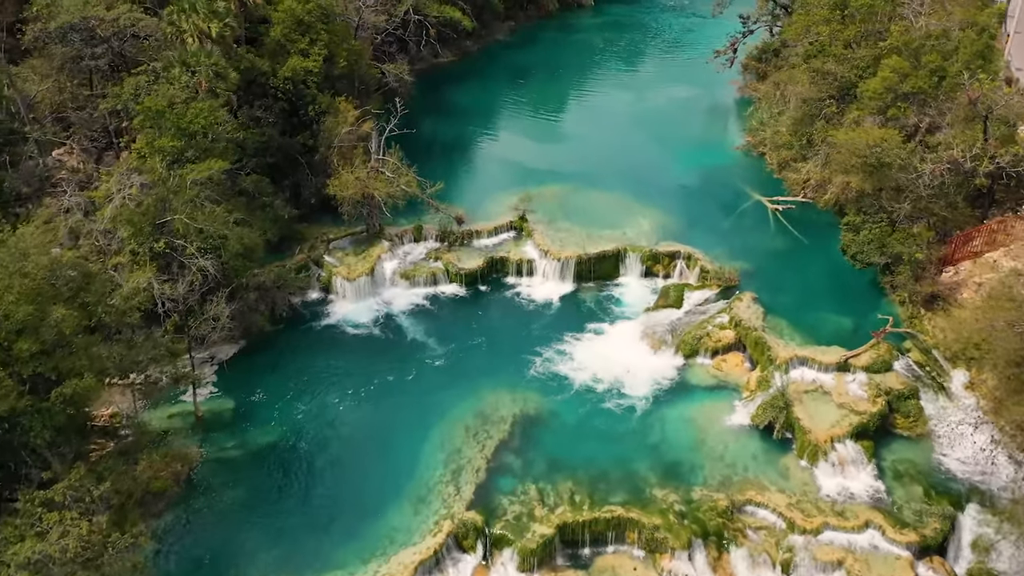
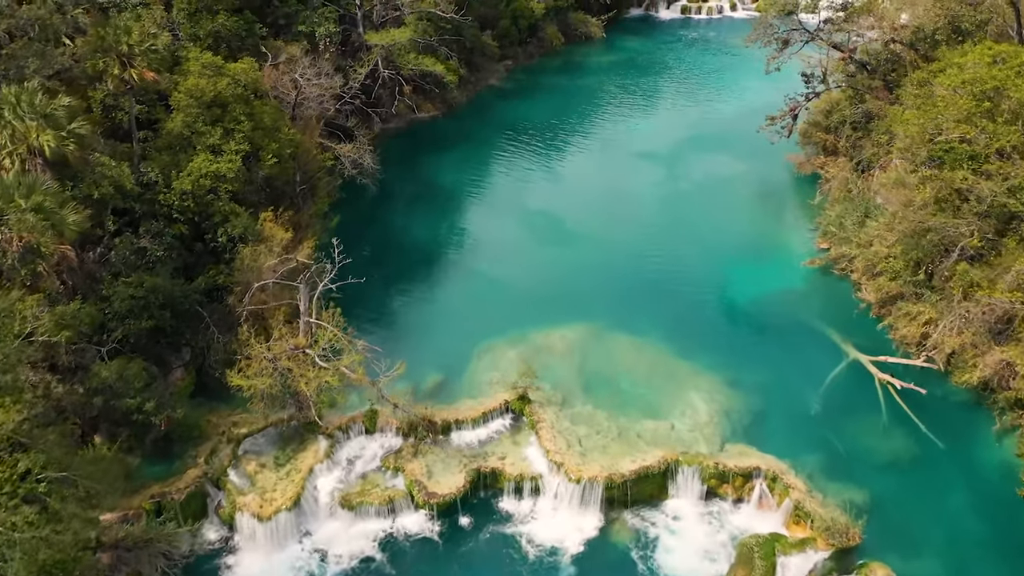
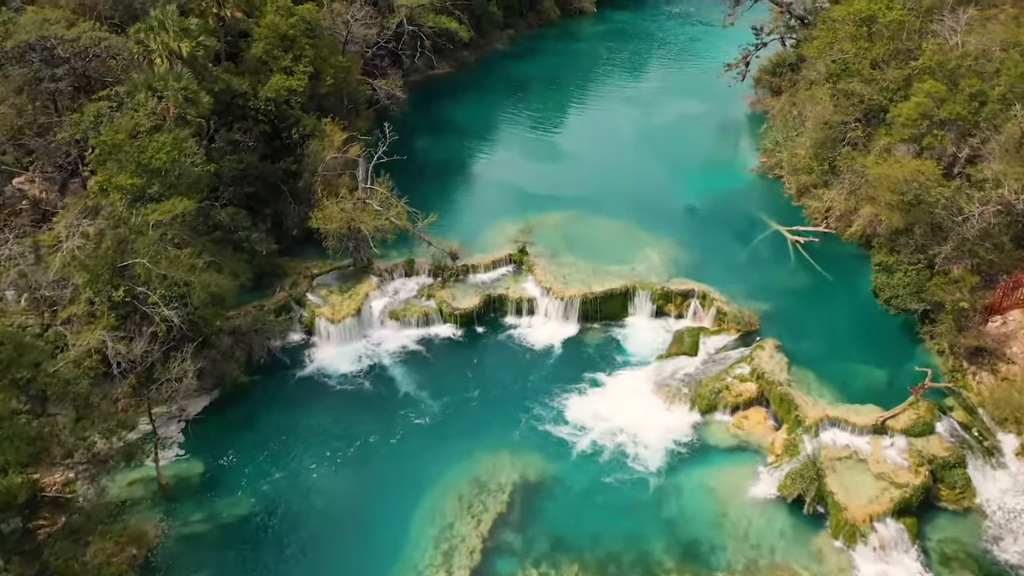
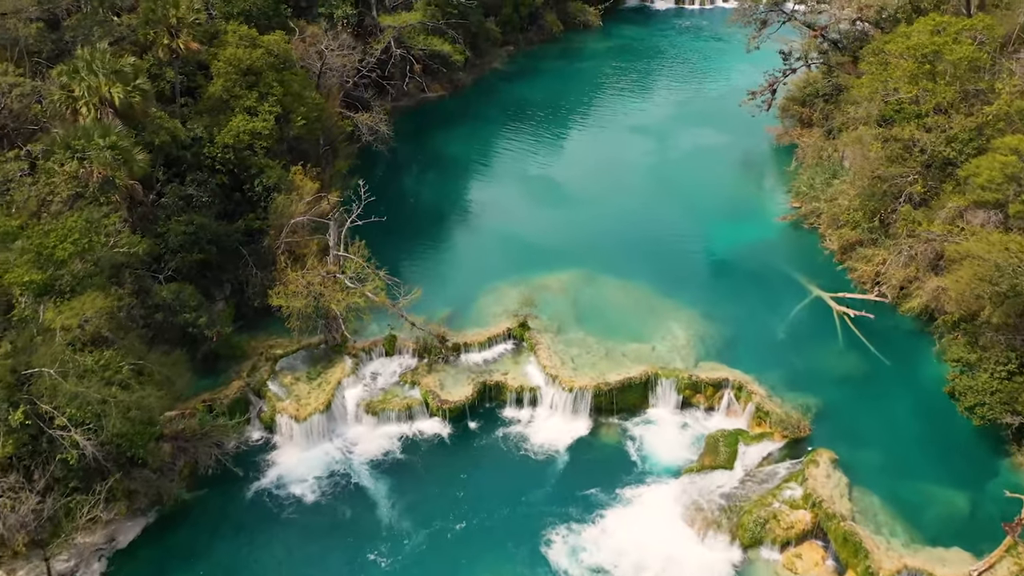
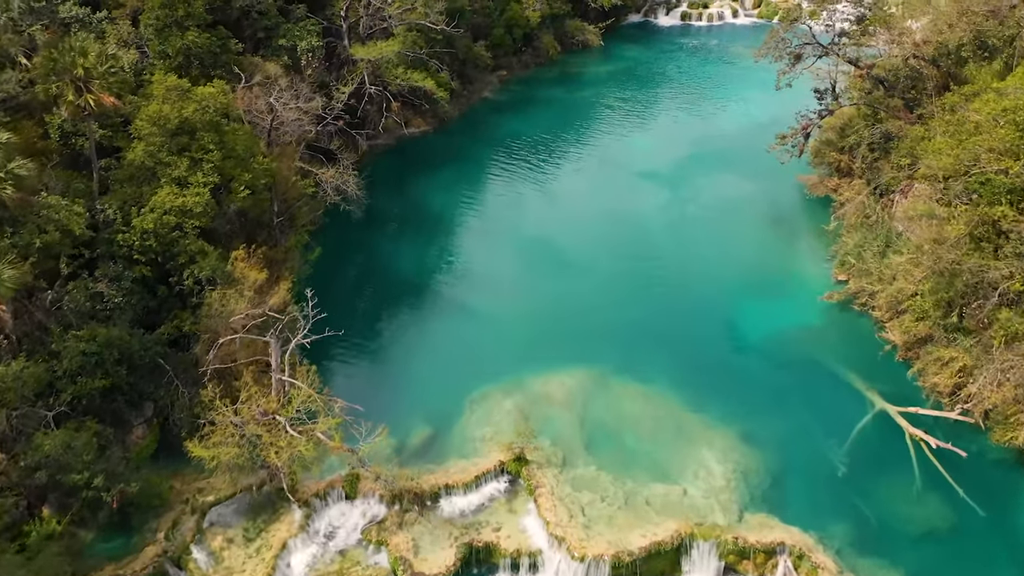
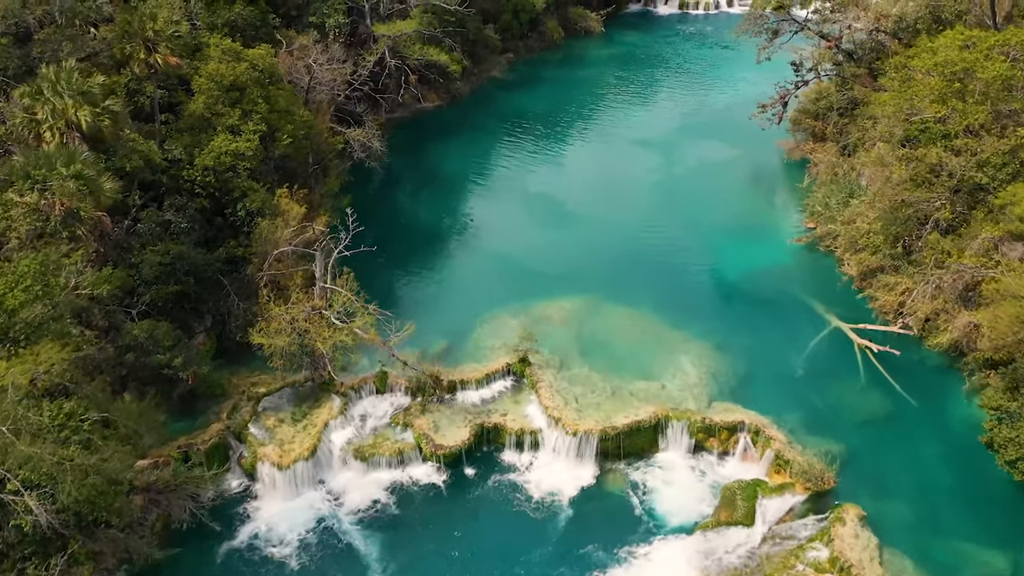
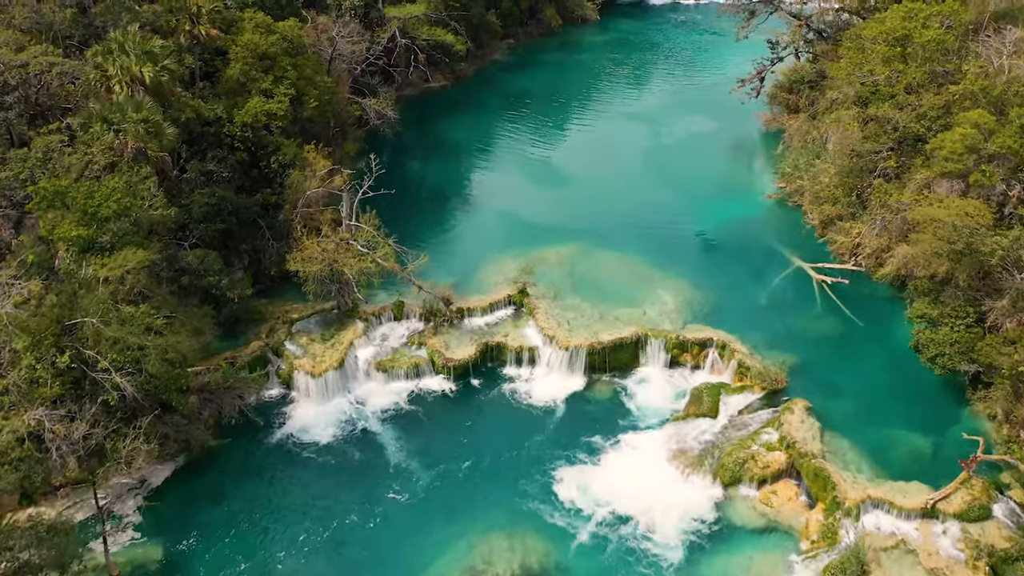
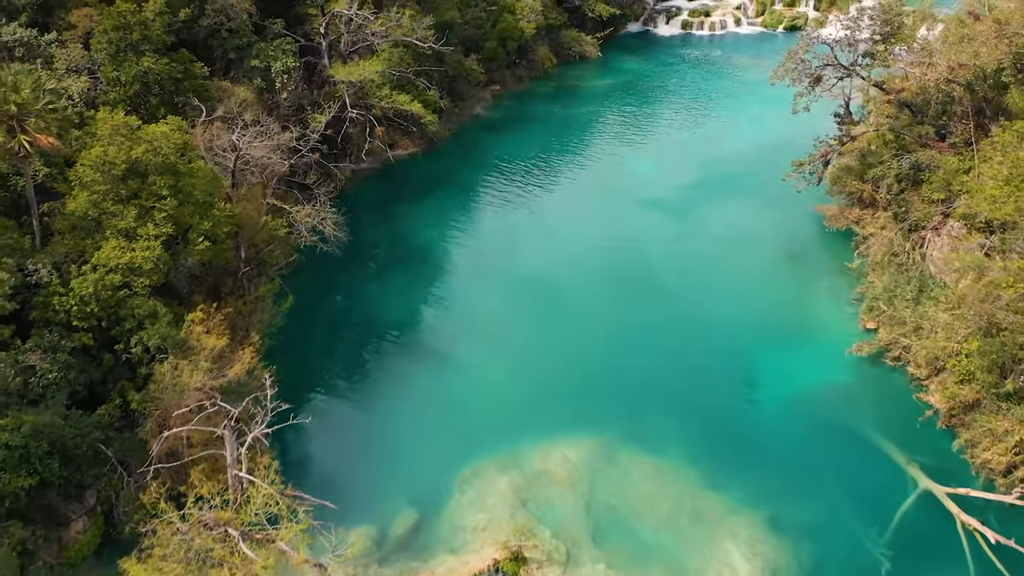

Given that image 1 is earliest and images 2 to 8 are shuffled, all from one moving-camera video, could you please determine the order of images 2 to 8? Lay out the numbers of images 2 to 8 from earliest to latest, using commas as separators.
3, 7, 4, 6, 2, 5, 8
